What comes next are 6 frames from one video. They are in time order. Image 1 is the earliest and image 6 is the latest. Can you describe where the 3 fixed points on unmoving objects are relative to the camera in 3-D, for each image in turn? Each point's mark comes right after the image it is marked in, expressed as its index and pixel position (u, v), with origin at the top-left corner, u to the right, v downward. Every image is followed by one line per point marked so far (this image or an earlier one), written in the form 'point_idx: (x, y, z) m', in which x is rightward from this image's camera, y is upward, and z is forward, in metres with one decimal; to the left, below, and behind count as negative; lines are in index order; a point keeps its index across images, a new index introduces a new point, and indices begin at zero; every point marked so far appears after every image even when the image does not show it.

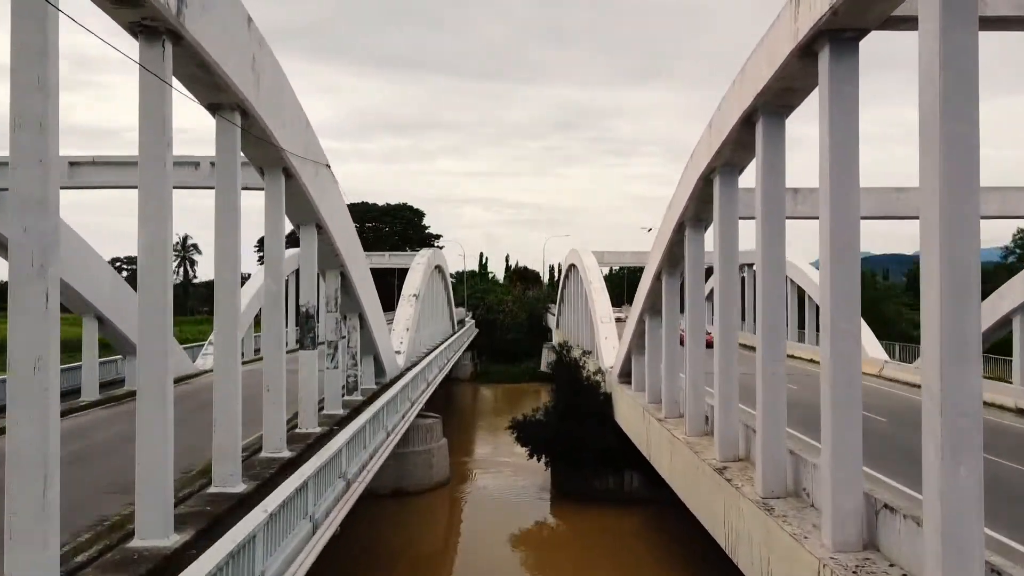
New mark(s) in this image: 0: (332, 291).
0: (-3.2, -0.1, +12.4) m
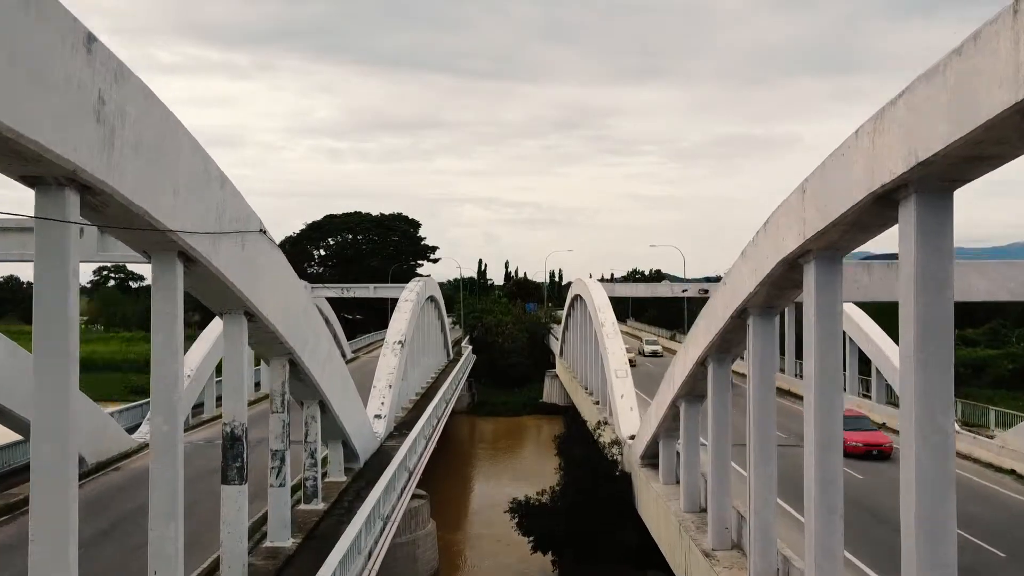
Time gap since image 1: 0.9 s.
0: (-3.2, -1.3, +9.5) m
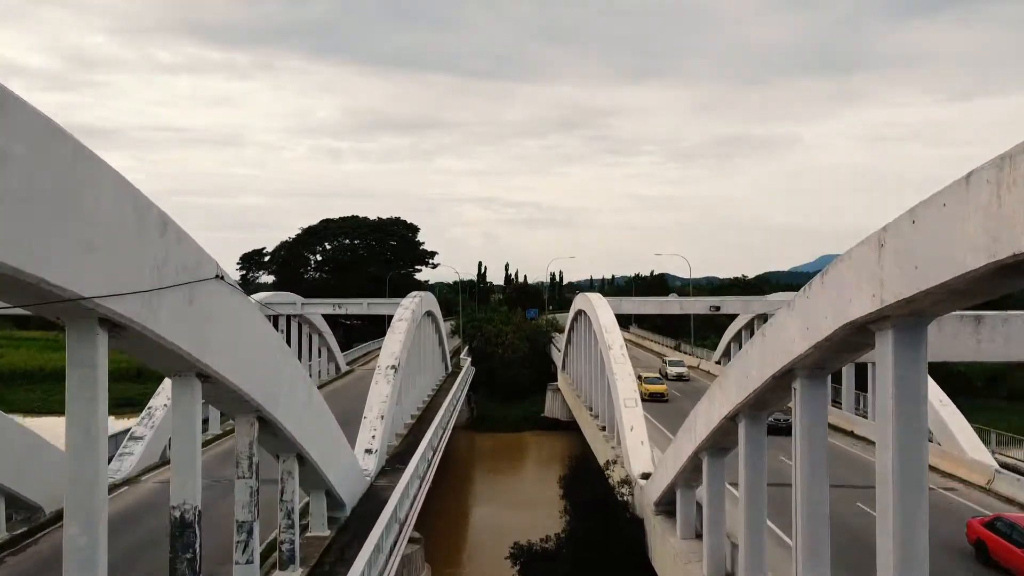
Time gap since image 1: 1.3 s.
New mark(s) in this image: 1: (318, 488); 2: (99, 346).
0: (-3.2, -1.9, +8.2) m
1: (-3.2, -3.3, +11.3) m
2: (-3.1, -0.4, +5.1) m
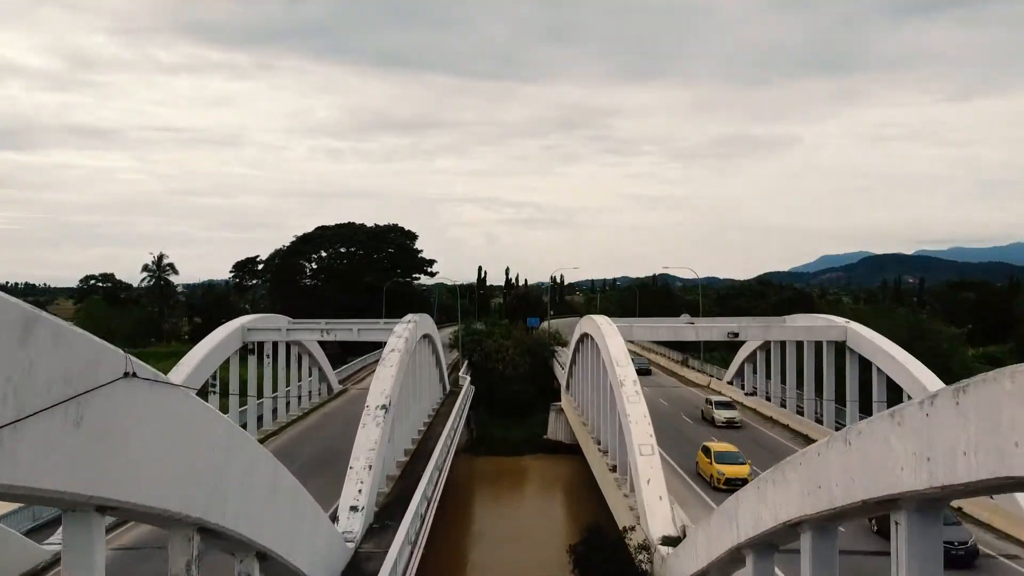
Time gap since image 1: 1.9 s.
0: (-3.1, -2.6, +6.5) m
1: (-3.1, -4.0, +9.6) m
2: (-3.0, -1.2, +3.4) m
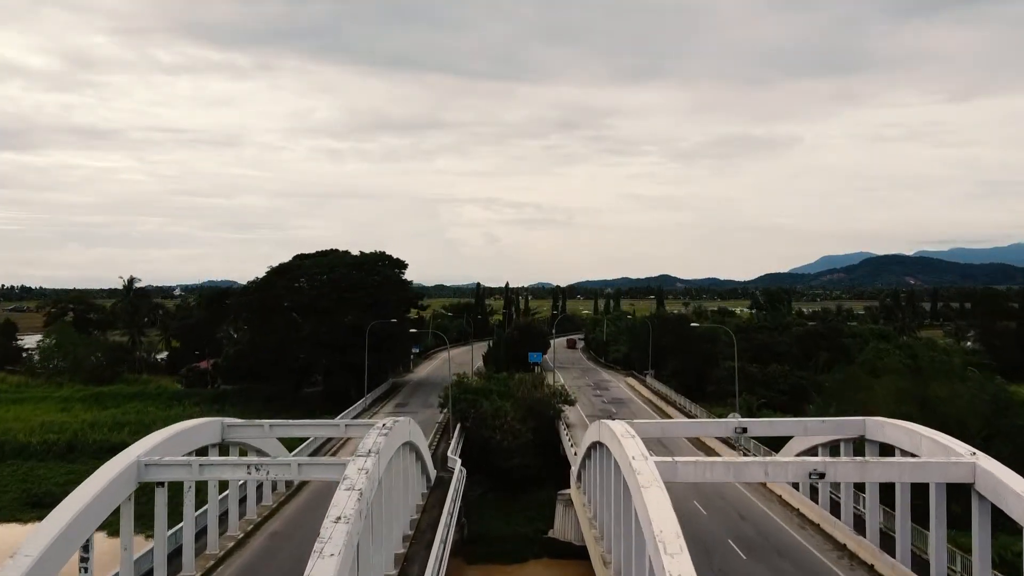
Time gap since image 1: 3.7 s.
0: (-3.2, -5.3, +0.6) m
1: (-3.1, -6.7, +3.6) m
2: (-3.0, -3.9, -2.6) m
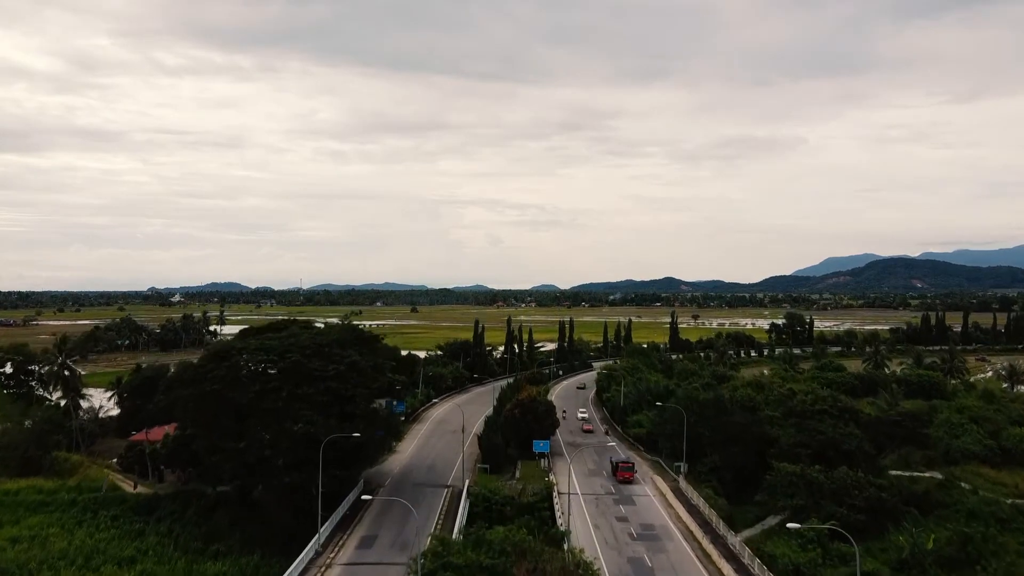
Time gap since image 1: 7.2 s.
0: (-3.4, -10.4, -10.5) m
1: (-3.3, -11.8, -7.4) m
2: (-3.3, -9.0, -13.6) m
